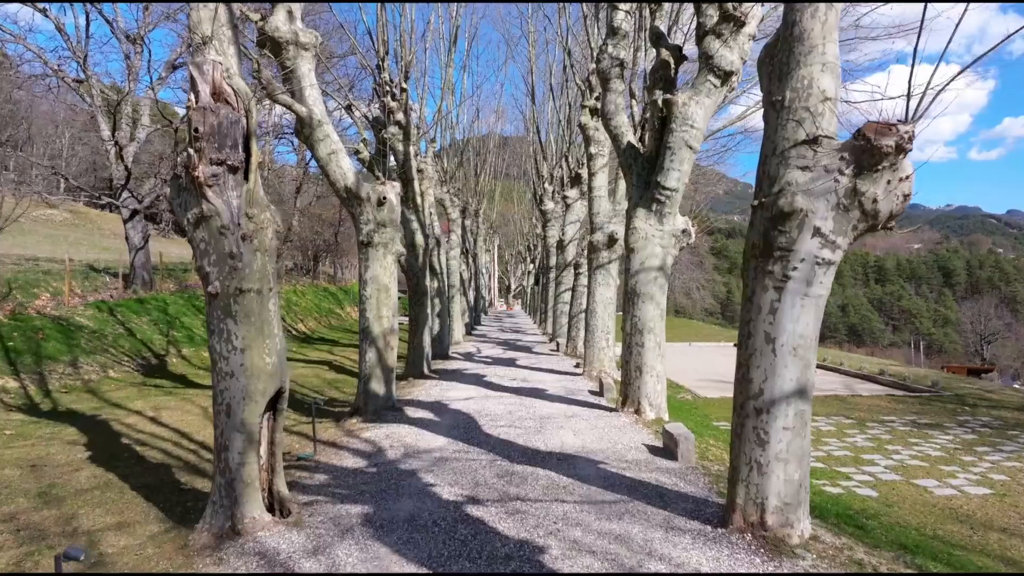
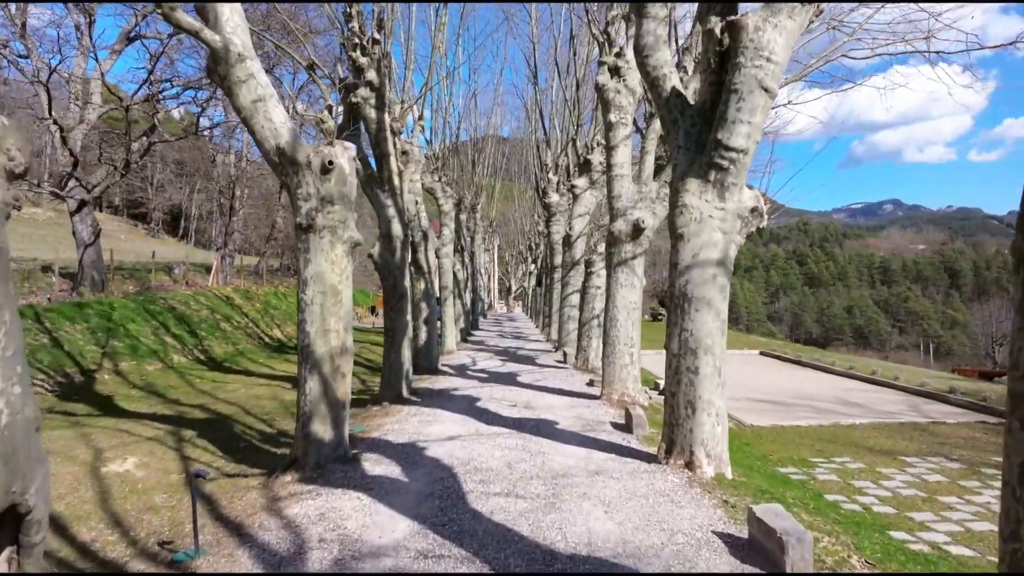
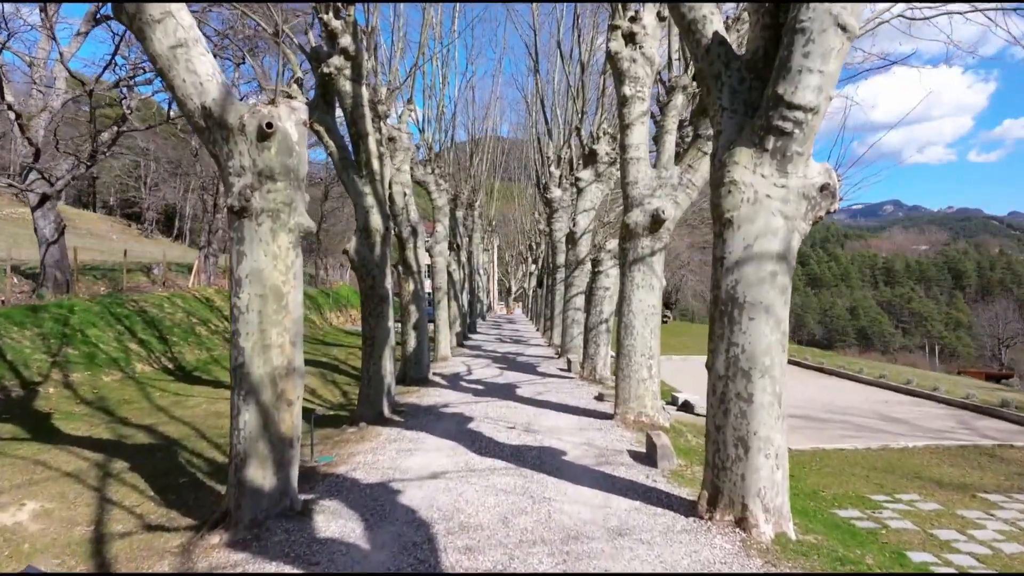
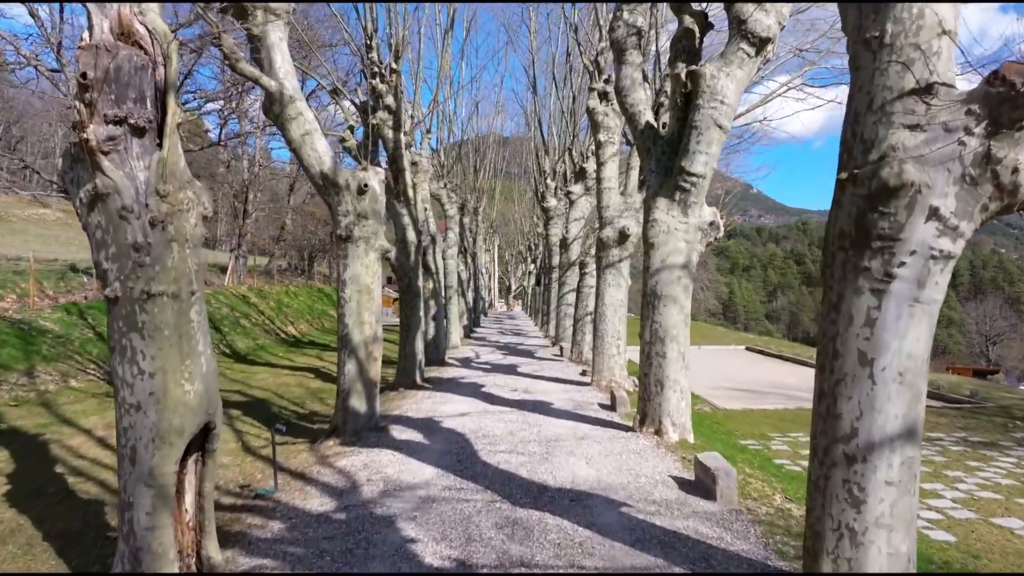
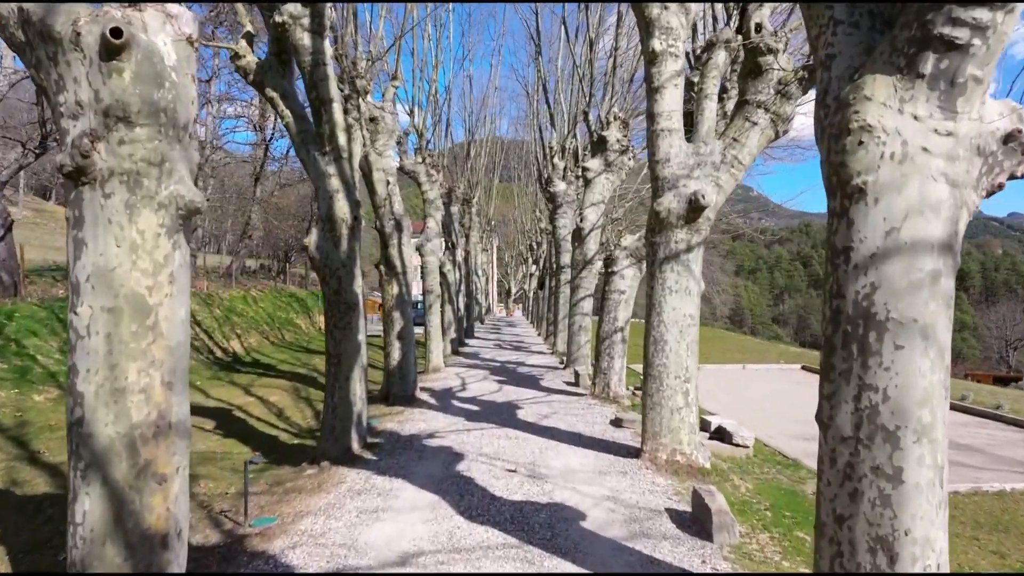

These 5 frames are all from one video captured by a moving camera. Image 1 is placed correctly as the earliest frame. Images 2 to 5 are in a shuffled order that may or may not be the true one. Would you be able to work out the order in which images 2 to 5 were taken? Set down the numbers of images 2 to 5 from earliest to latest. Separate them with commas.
4, 2, 3, 5
